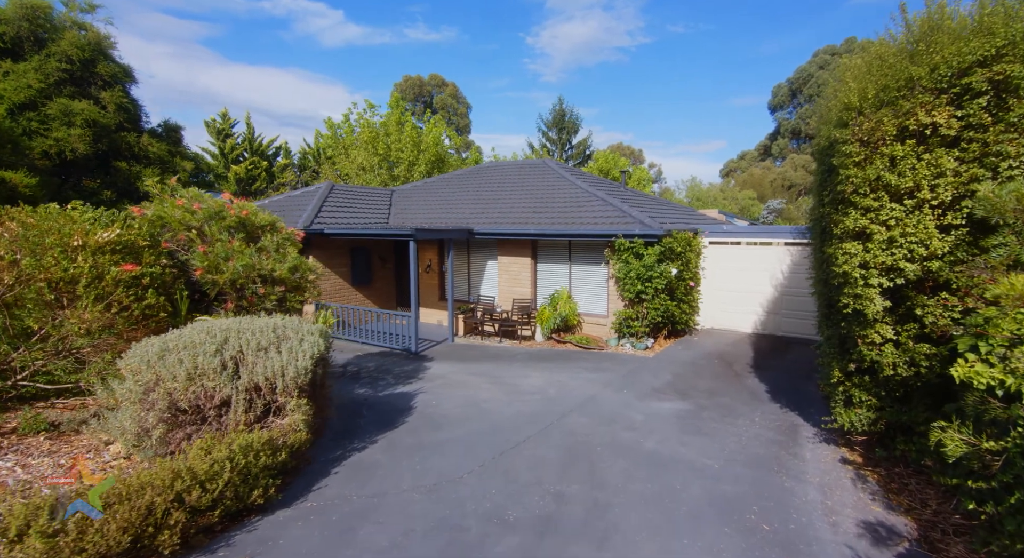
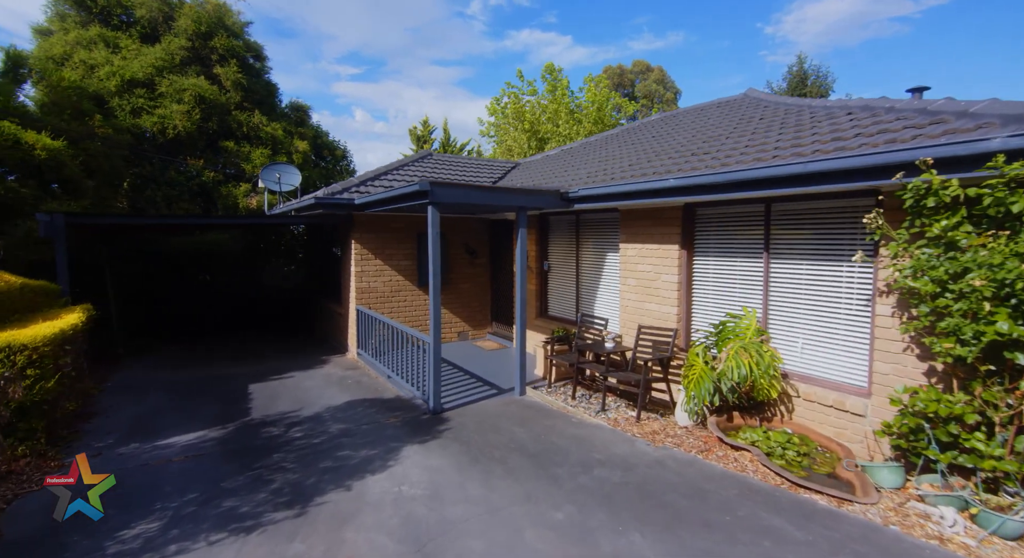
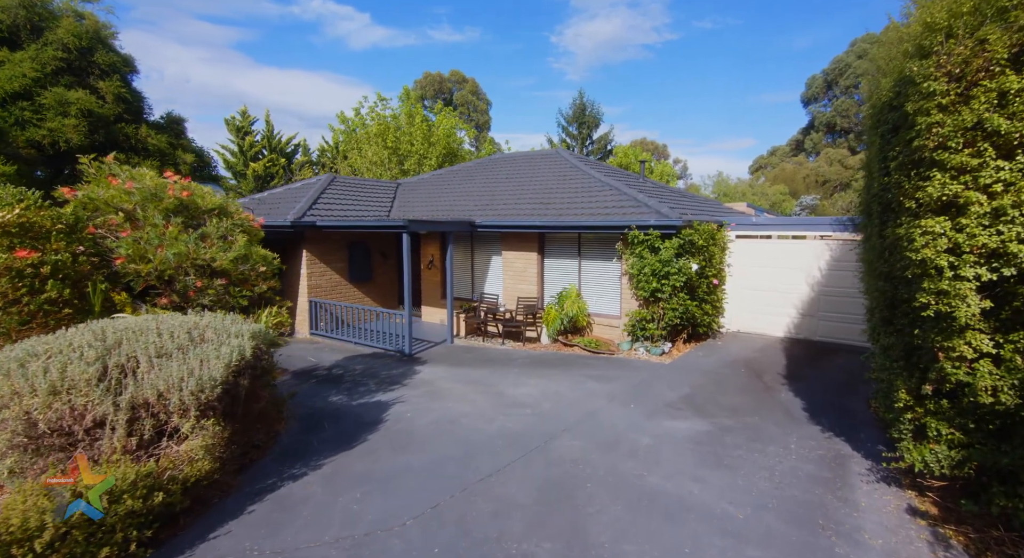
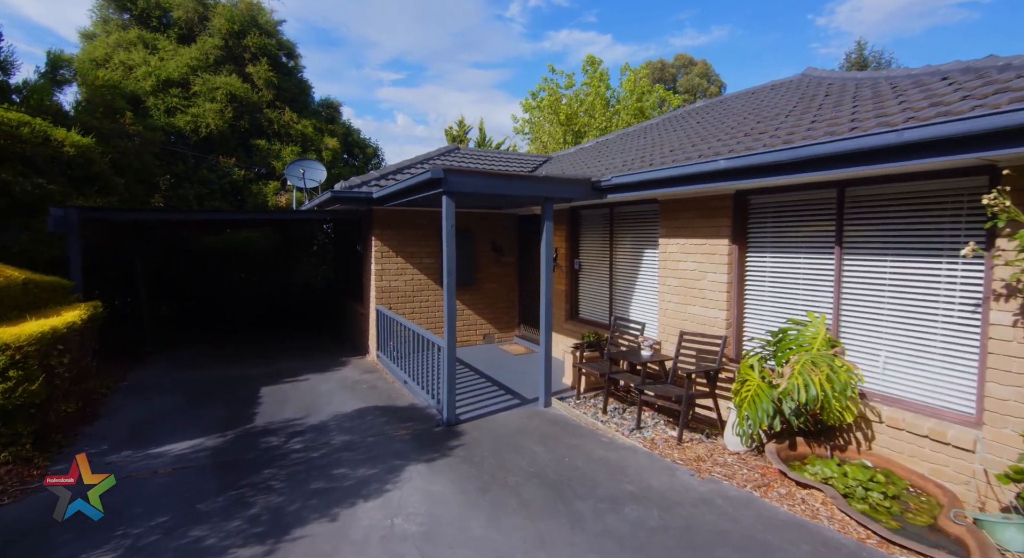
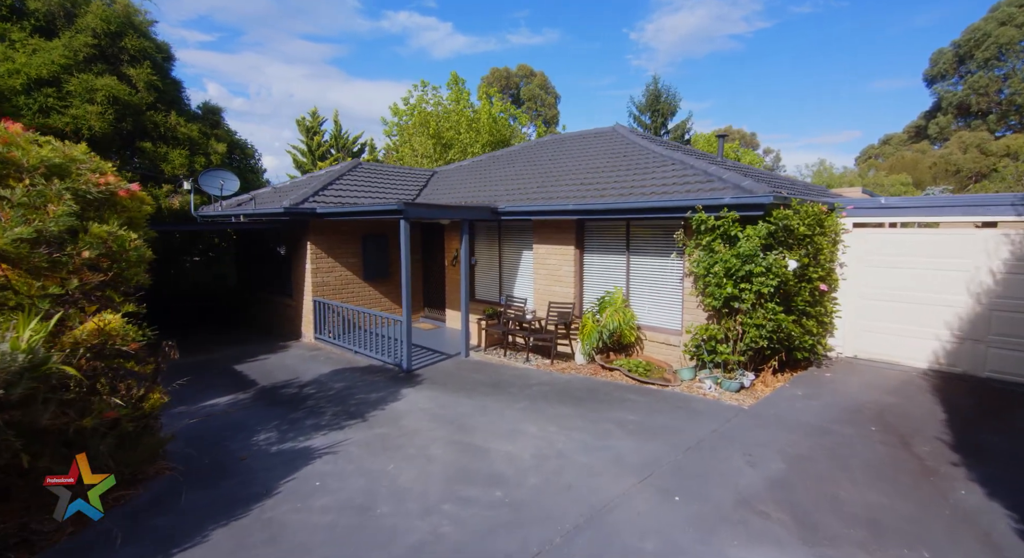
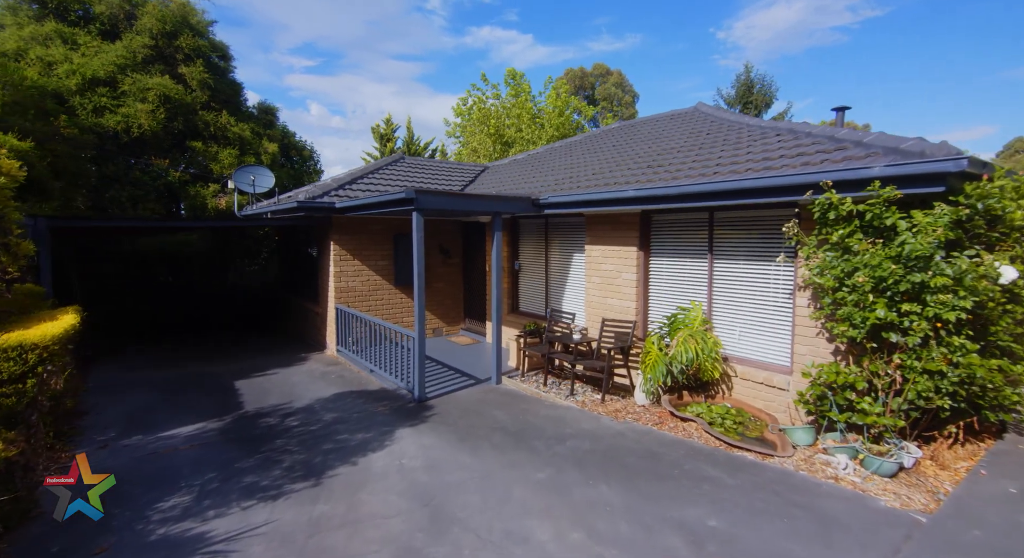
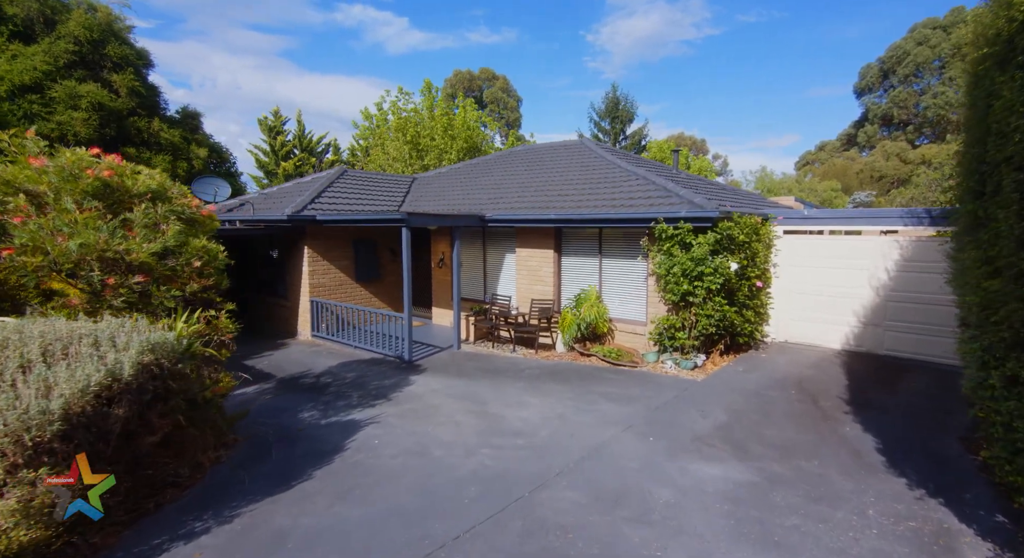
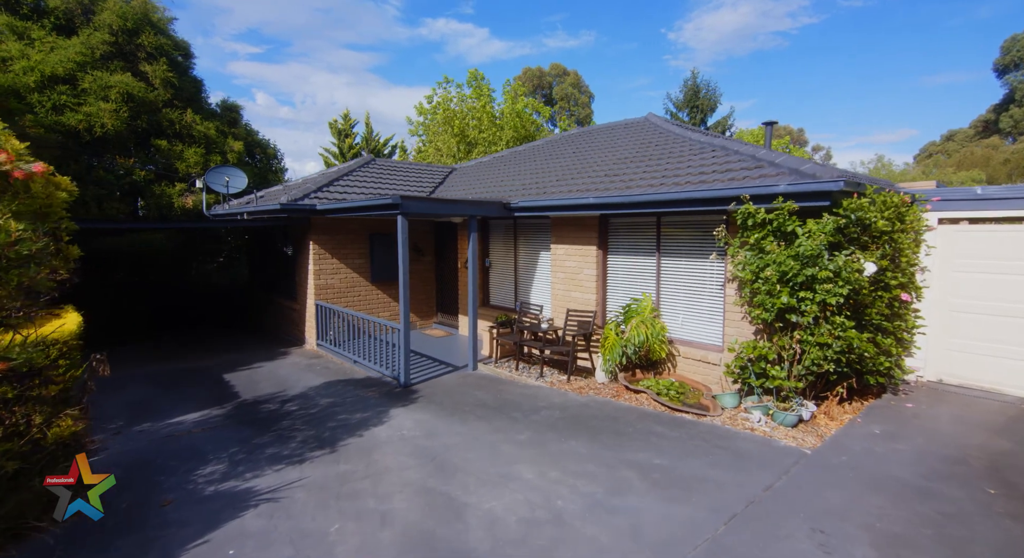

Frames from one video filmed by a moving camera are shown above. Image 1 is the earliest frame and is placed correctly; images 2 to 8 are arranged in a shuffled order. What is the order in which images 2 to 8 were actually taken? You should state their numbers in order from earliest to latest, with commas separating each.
3, 7, 5, 8, 6, 2, 4
